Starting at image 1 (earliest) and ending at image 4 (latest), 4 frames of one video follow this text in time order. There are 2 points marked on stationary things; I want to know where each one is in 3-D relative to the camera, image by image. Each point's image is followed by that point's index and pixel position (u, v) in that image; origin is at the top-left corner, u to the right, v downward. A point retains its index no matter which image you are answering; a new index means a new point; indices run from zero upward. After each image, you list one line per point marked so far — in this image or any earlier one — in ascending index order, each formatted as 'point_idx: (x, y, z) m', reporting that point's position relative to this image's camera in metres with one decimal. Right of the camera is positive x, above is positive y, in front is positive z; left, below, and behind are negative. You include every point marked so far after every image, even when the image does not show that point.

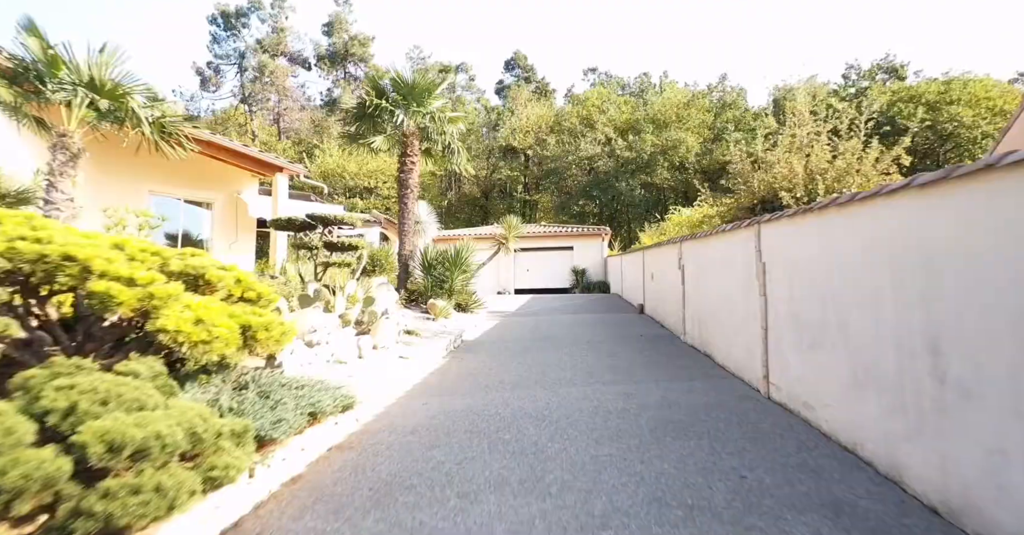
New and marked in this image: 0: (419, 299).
0: (-2.4, -0.8, +10.5) m
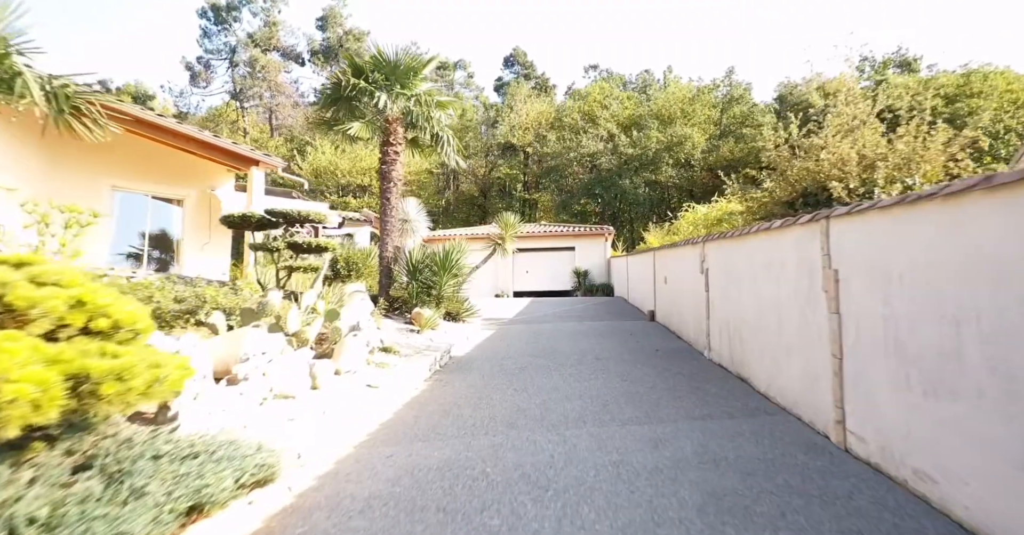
0: (-2.4, -0.9, +9.4) m
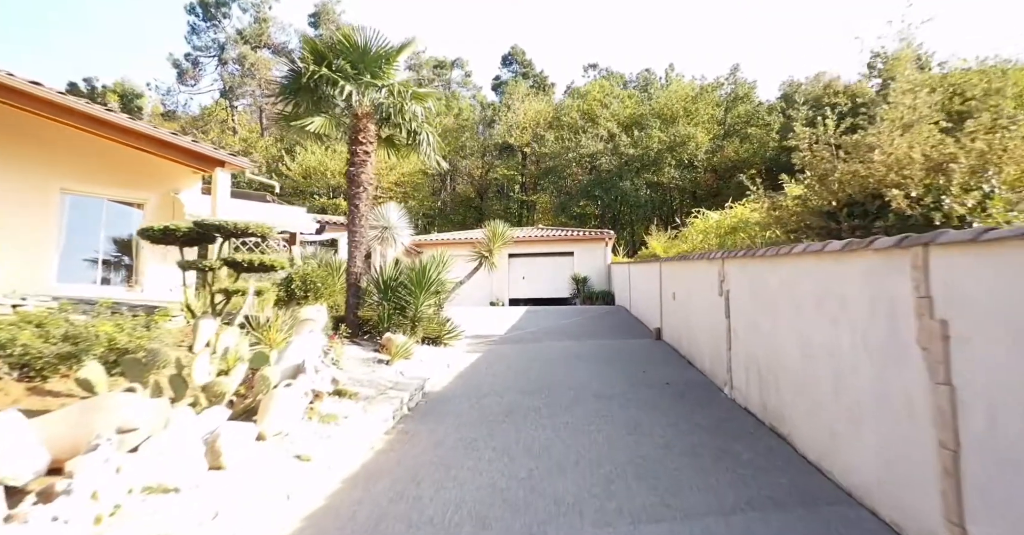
0: (-2.7, -1.2, +8.2) m
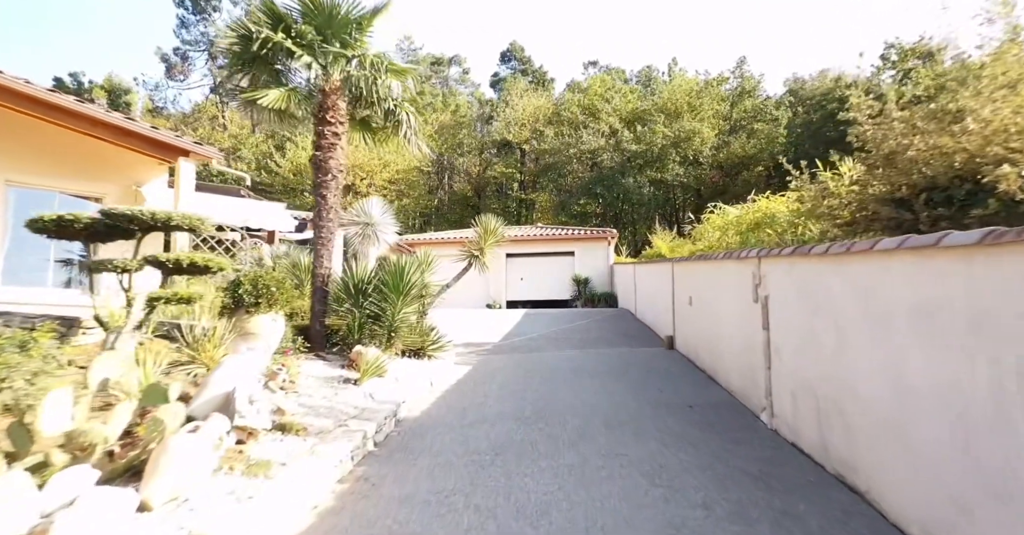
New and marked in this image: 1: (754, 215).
0: (-2.8, -1.2, +7.1) m
1: (+4.9, +1.1, +8.8) m
